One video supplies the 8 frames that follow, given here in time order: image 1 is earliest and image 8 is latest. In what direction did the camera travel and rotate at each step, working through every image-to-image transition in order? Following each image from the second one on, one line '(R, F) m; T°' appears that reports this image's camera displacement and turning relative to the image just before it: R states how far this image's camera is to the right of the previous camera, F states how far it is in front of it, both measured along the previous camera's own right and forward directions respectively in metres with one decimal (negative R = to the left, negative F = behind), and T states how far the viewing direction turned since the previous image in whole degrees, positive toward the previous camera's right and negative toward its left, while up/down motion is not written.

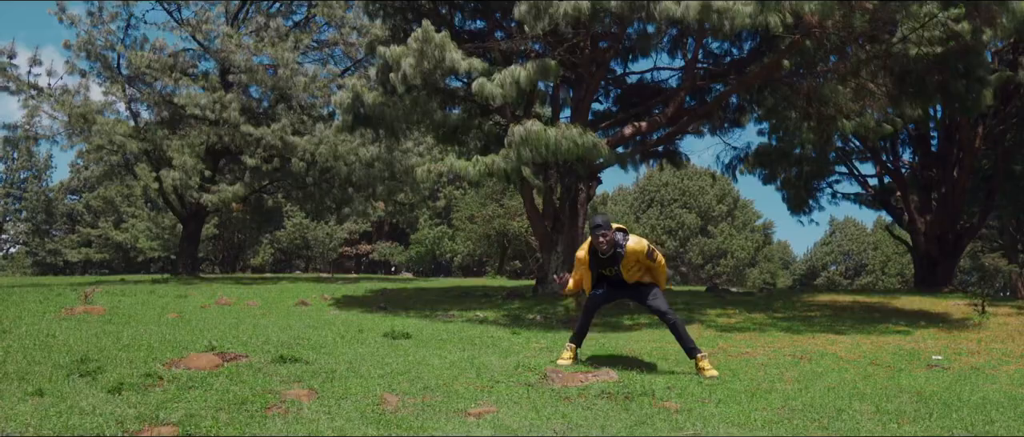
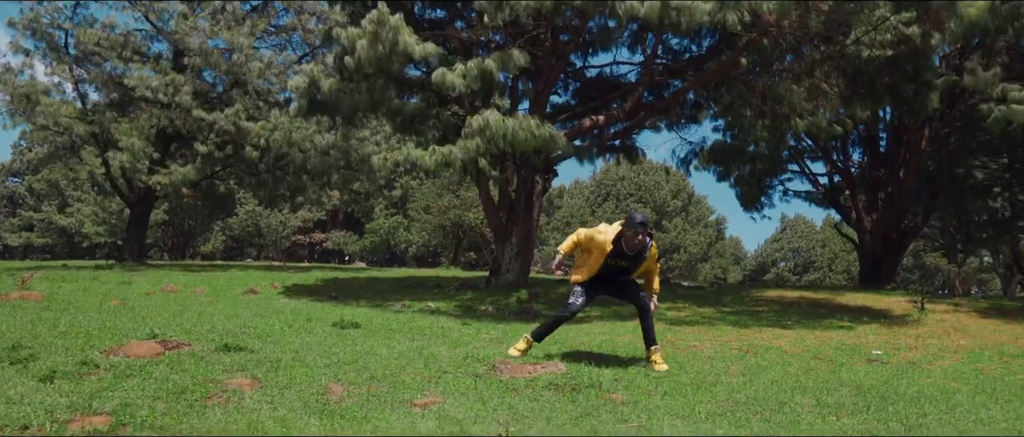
(0.0, 0.0) m; +3°
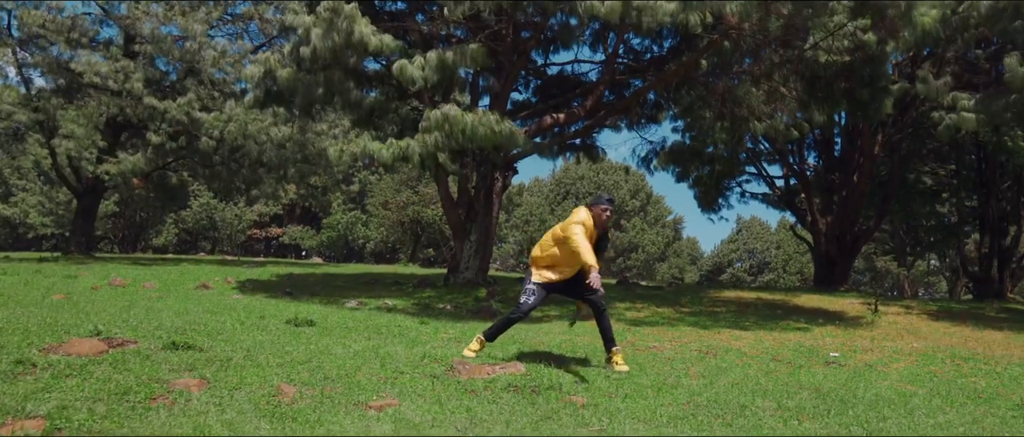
(0.0, +0.1) m; +3°
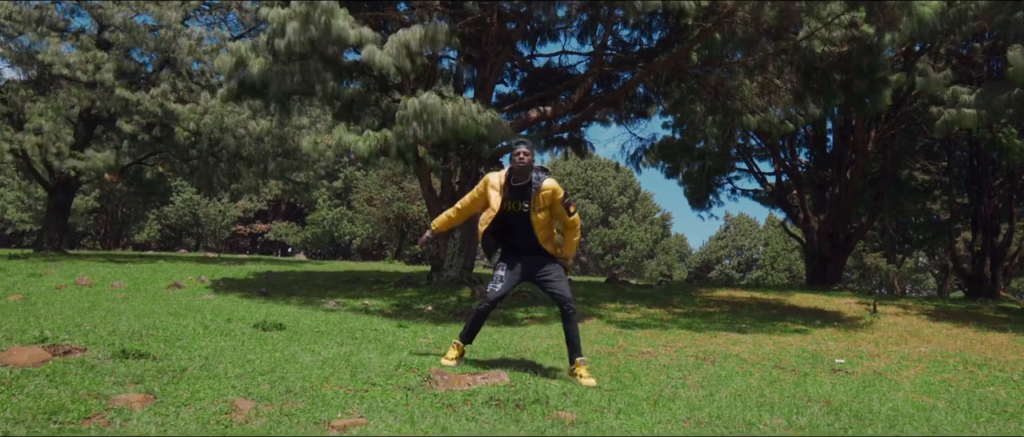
(0.0, +0.5) m; +1°
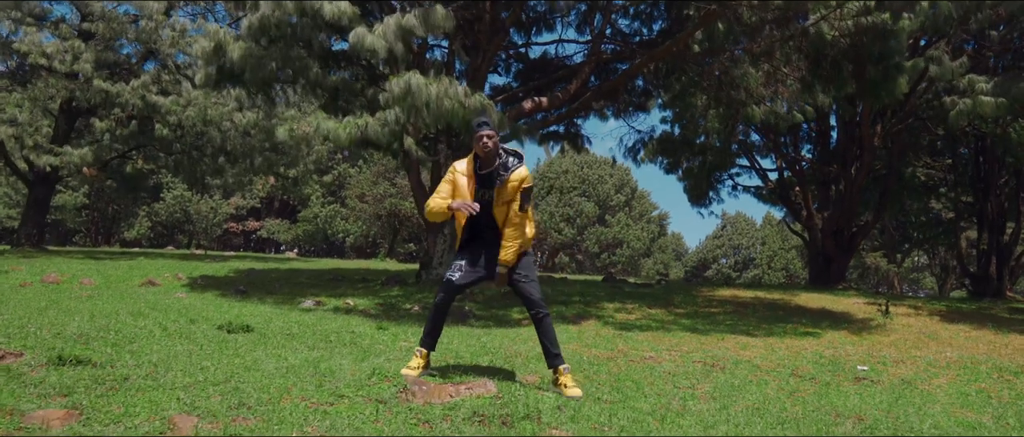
(+0.1, +0.6) m; 0°
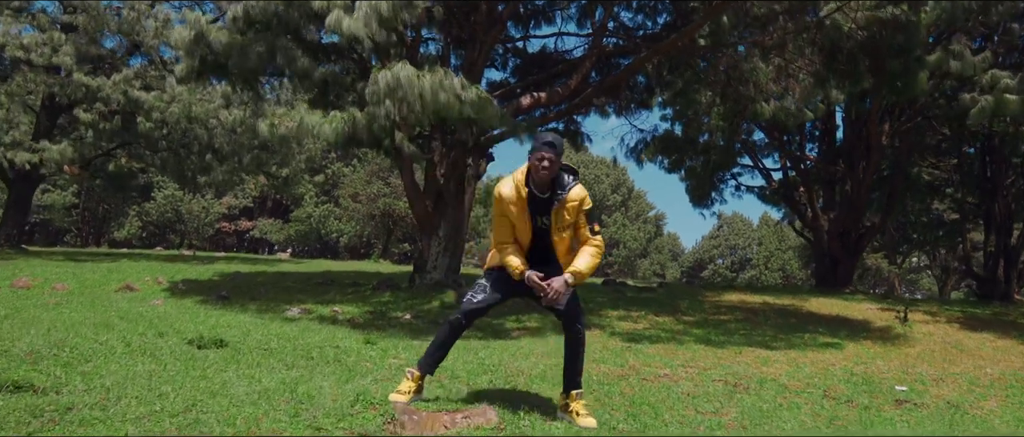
(0.0, +0.6) m; 0°
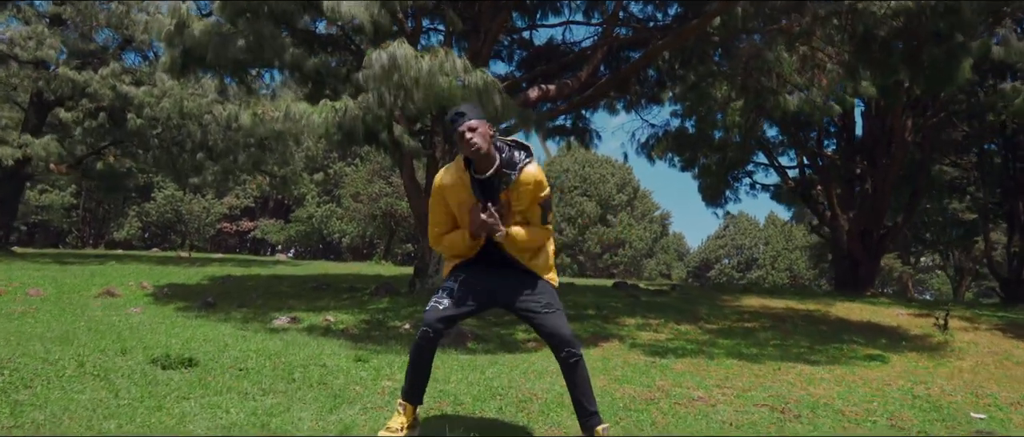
(-0.1, +0.8) m; 0°
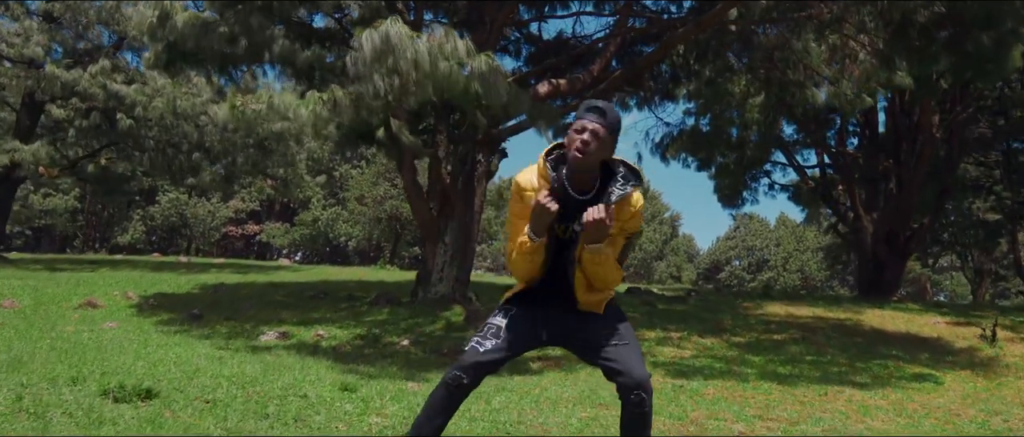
(0.0, +0.7) m; -1°
